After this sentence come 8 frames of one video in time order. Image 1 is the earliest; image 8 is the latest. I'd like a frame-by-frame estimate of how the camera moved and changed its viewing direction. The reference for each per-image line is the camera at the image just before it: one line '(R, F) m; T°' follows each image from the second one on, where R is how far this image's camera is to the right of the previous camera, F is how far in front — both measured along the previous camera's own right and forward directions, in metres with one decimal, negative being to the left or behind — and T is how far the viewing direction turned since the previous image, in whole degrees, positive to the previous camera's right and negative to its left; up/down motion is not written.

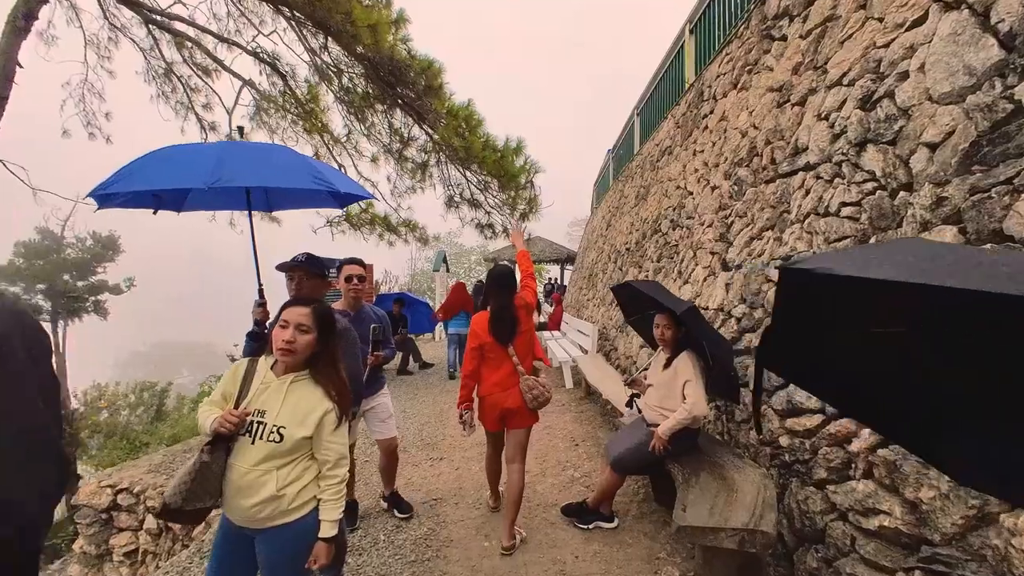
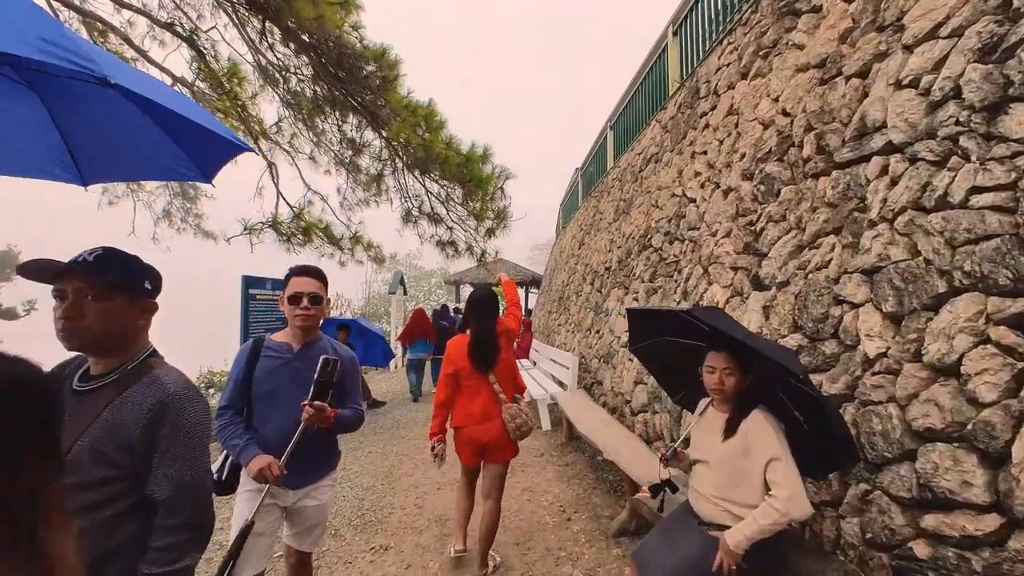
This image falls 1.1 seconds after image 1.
(-0.1, +1.1) m; +5°
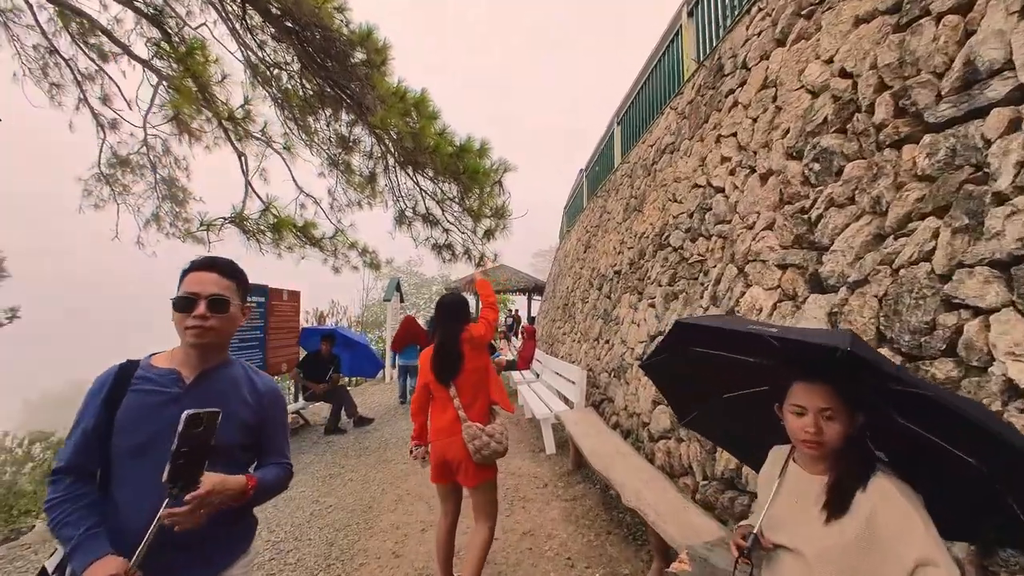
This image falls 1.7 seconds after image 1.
(0.0, +0.7) m; 0°
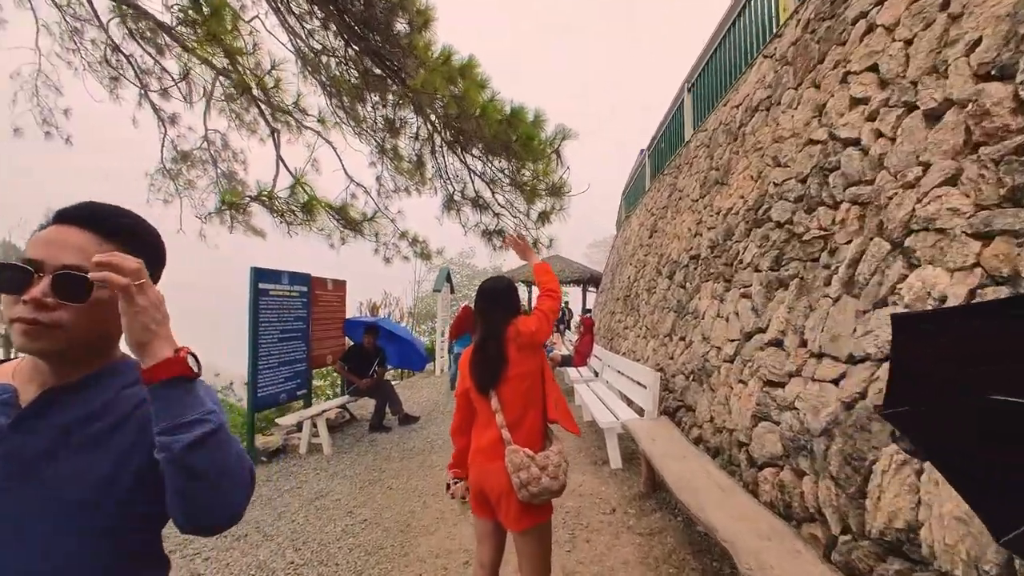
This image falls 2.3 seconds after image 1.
(-0.1, +0.7) m; -7°
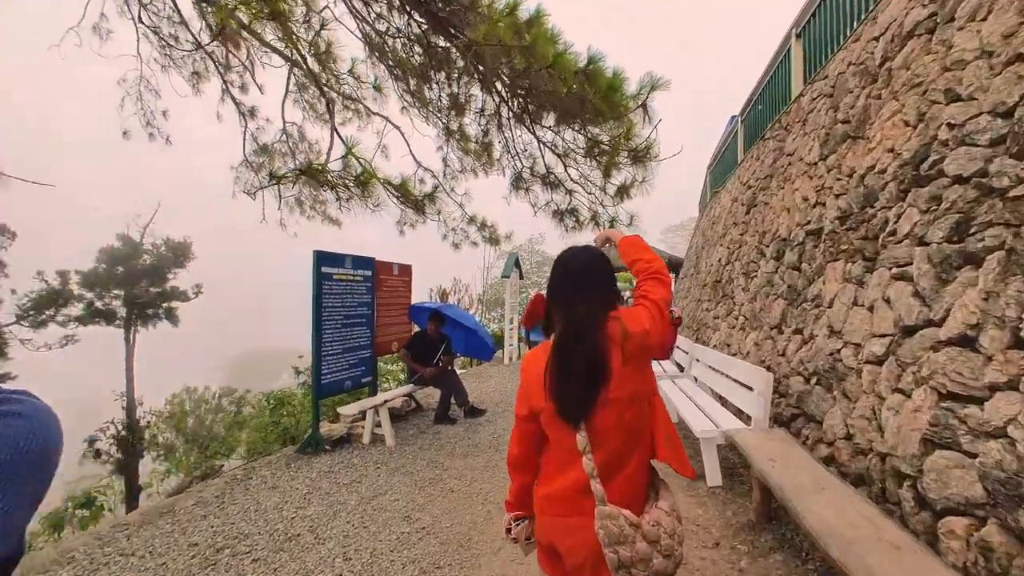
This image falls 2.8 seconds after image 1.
(0.0, +0.6) m; -9°
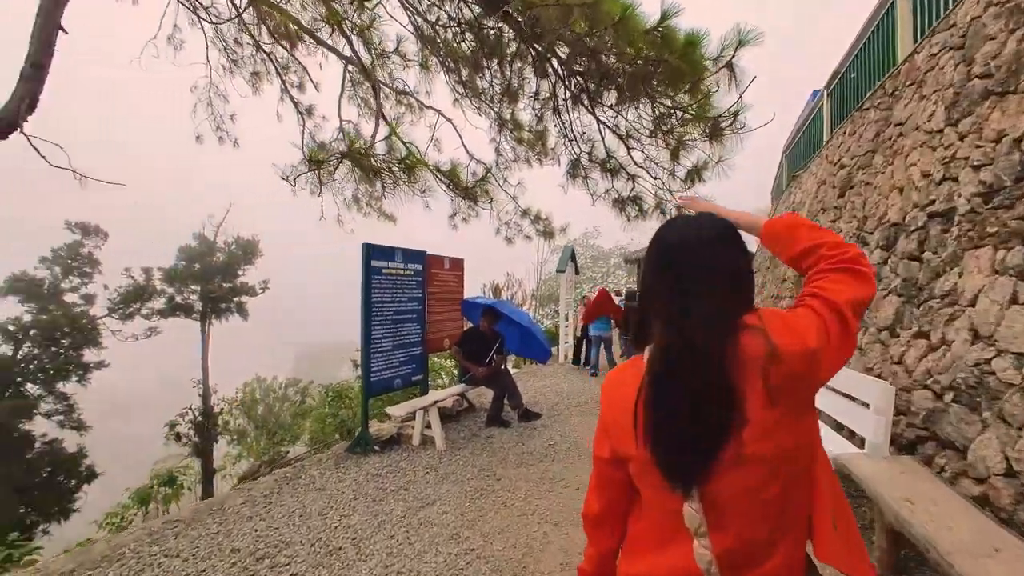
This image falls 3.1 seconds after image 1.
(0.0, +0.4) m; -7°
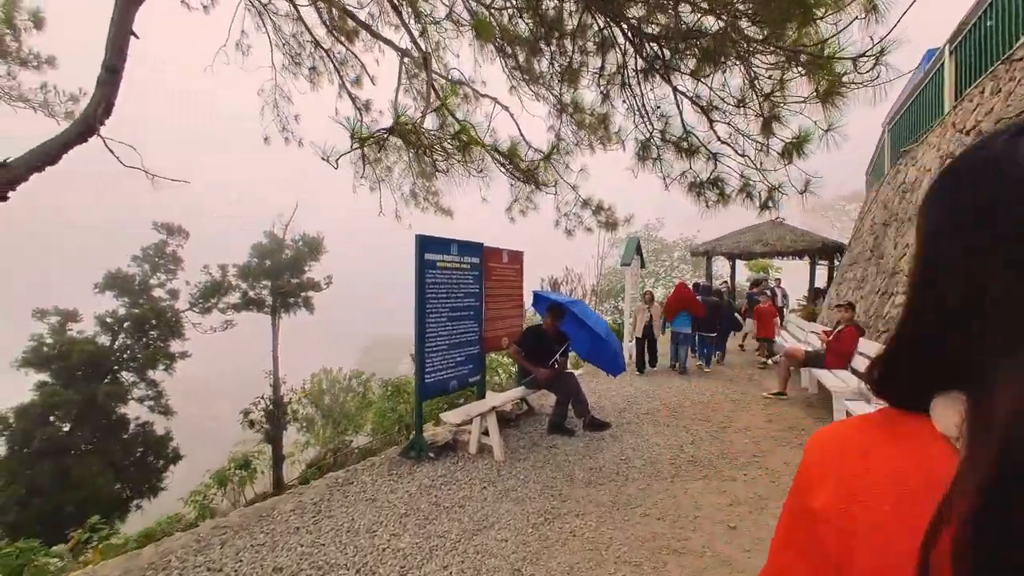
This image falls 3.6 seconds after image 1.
(-0.1, +0.5) m; -7°
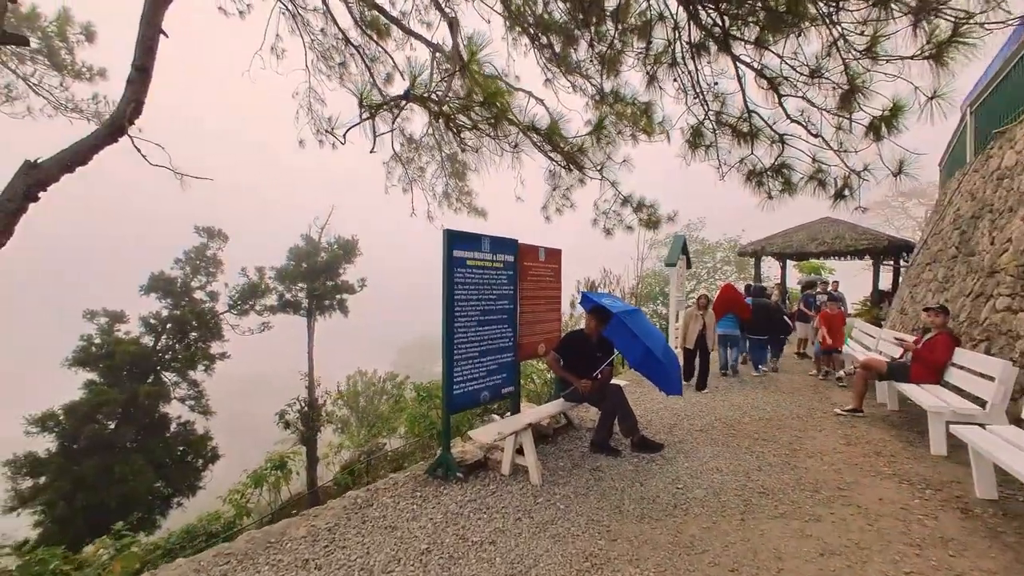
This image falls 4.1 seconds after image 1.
(0.0, +0.5) m; -4°
